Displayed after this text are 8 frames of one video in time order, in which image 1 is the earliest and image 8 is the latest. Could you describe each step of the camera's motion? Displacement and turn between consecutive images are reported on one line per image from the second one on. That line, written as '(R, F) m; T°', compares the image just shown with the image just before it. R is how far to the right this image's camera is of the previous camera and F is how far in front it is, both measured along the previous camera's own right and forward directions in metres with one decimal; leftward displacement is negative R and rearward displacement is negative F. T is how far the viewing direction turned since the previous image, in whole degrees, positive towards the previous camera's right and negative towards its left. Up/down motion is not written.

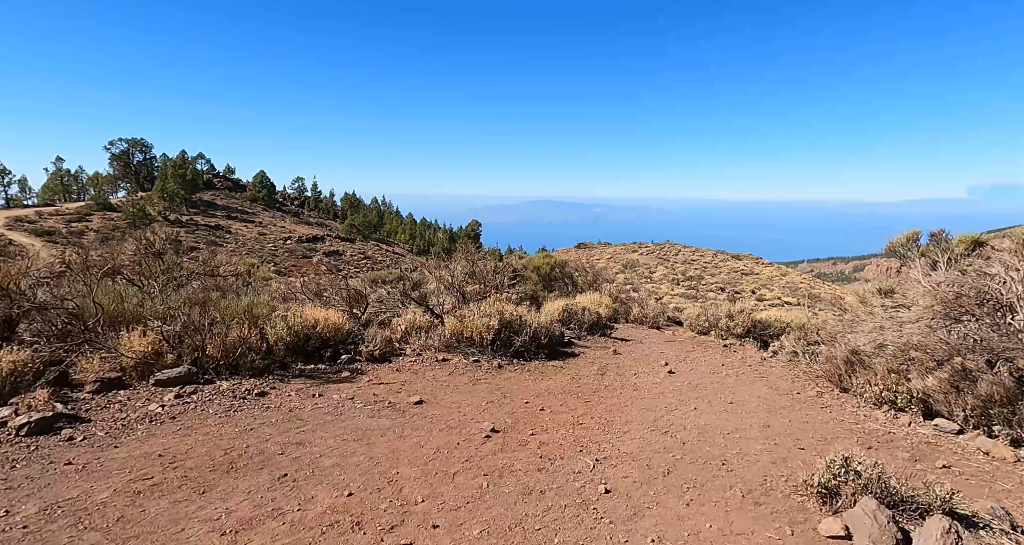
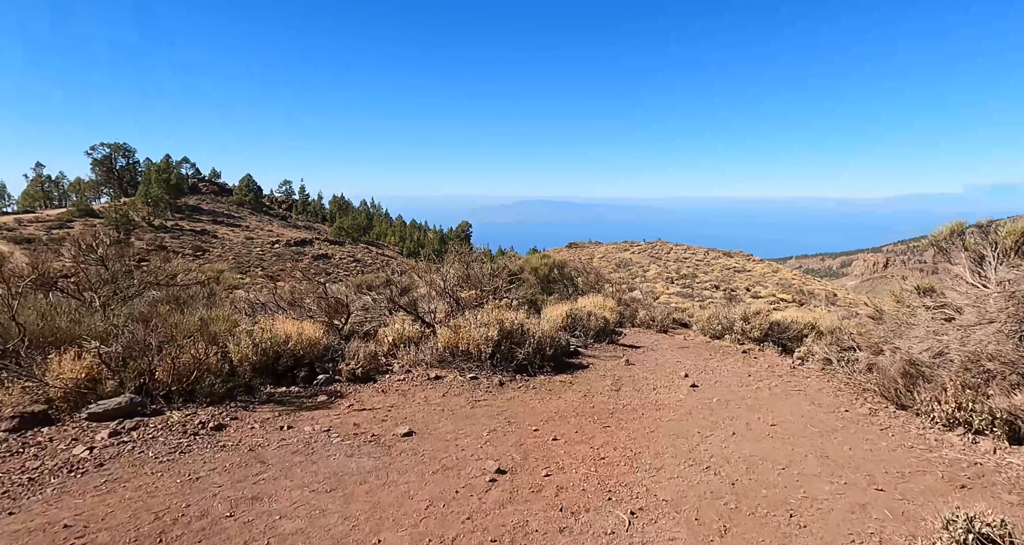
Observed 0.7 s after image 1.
(-0.1, +1.0) m; +1°
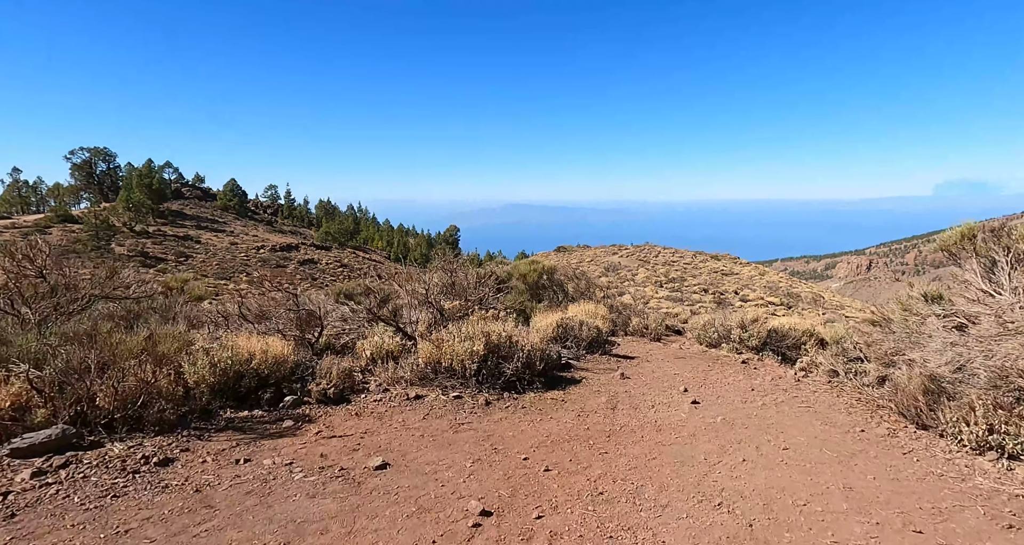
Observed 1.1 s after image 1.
(0.0, +0.6) m; +1°
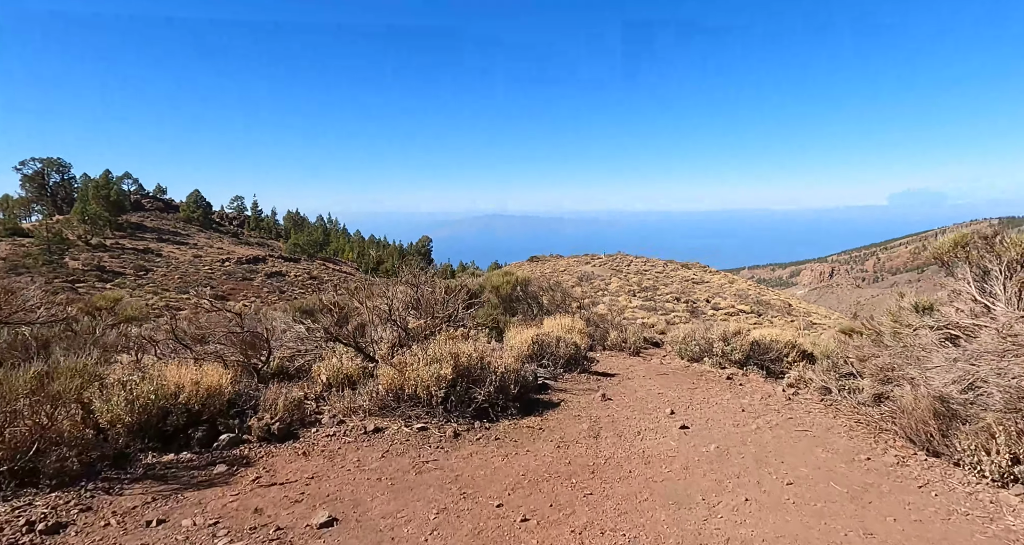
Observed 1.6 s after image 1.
(0.0, +0.7) m; +3°
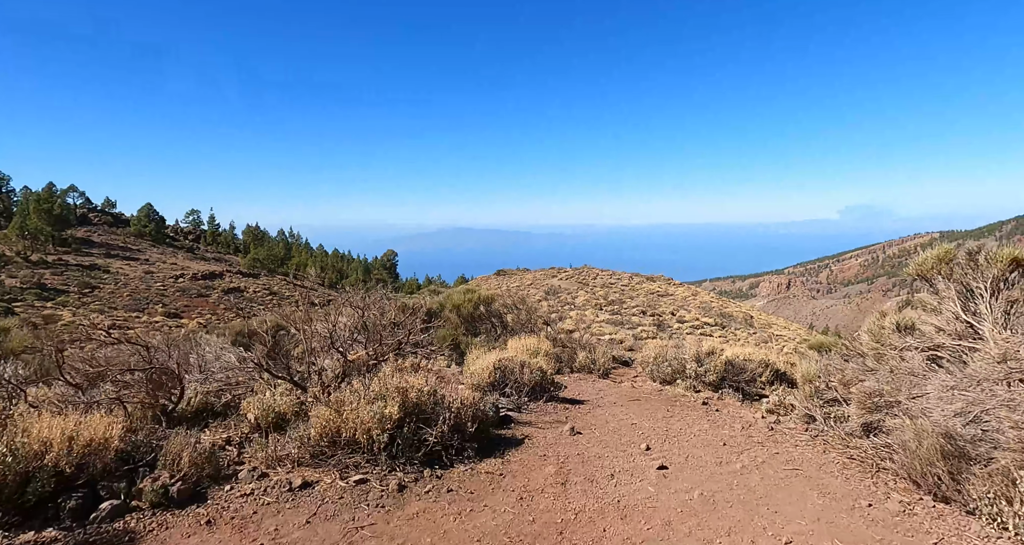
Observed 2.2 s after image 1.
(+0.1, +0.8) m; +3°
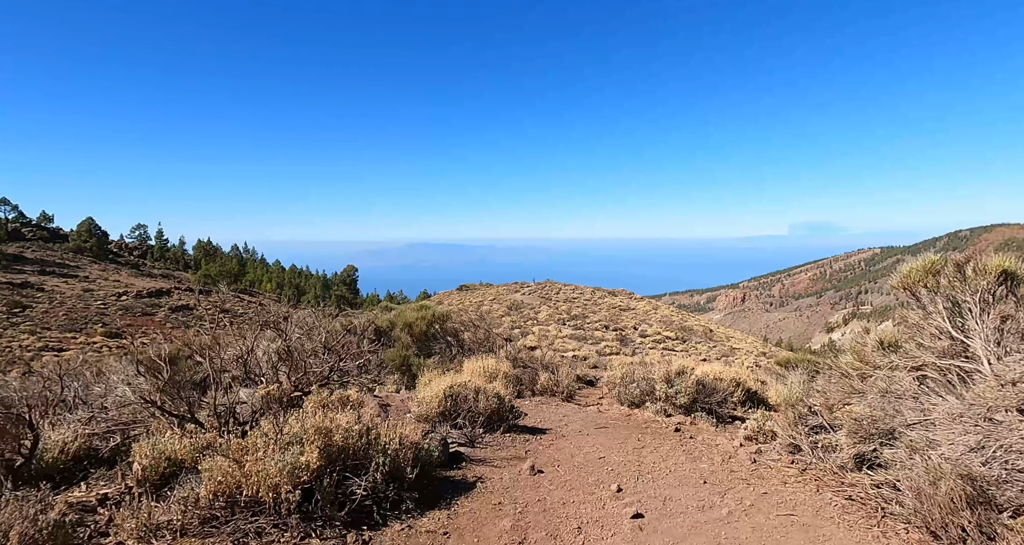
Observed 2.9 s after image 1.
(+0.1, +0.9) m; +4°
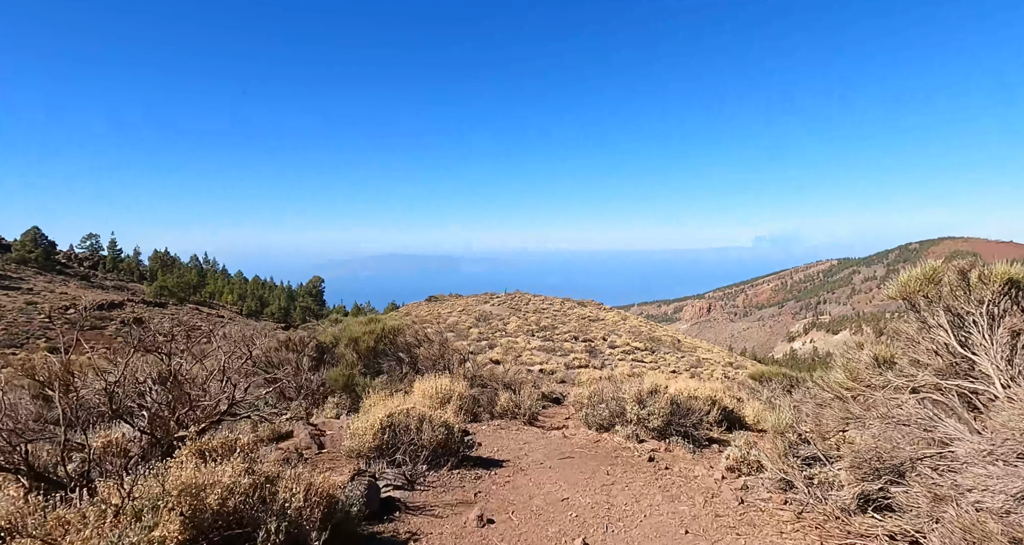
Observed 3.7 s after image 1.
(+0.2, +1.0) m; +3°
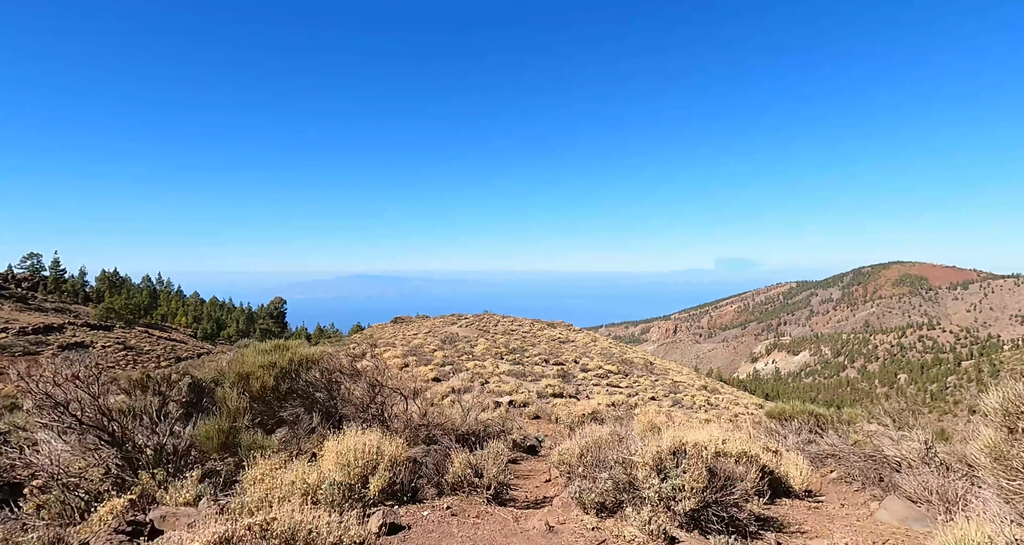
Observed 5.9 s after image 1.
(+0.1, +3.1) m; +3°
